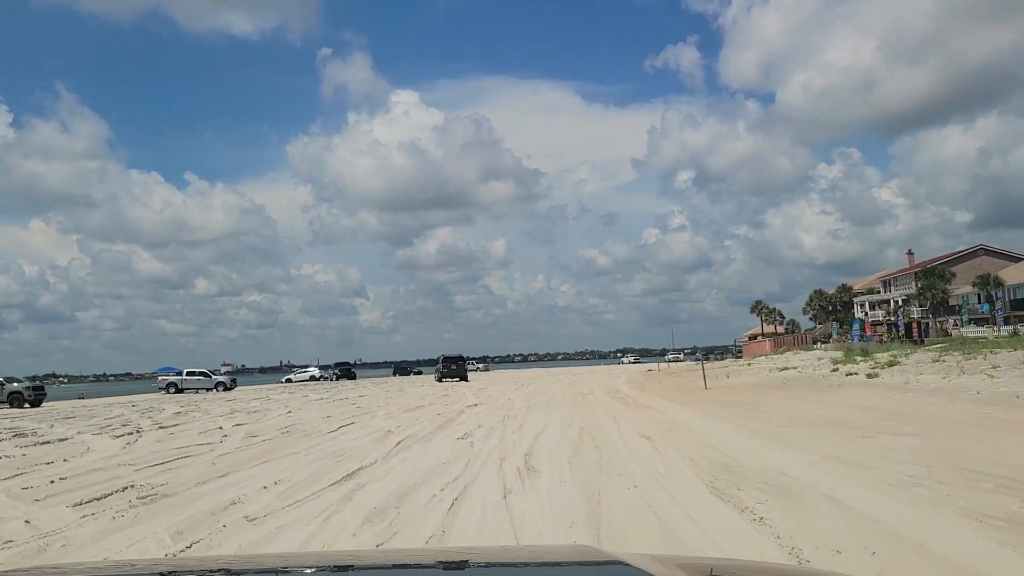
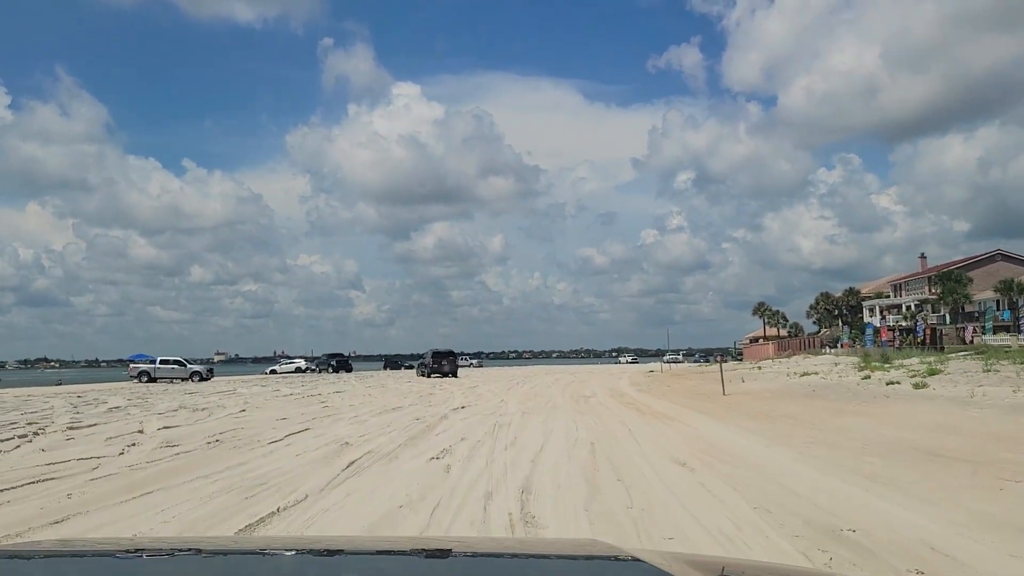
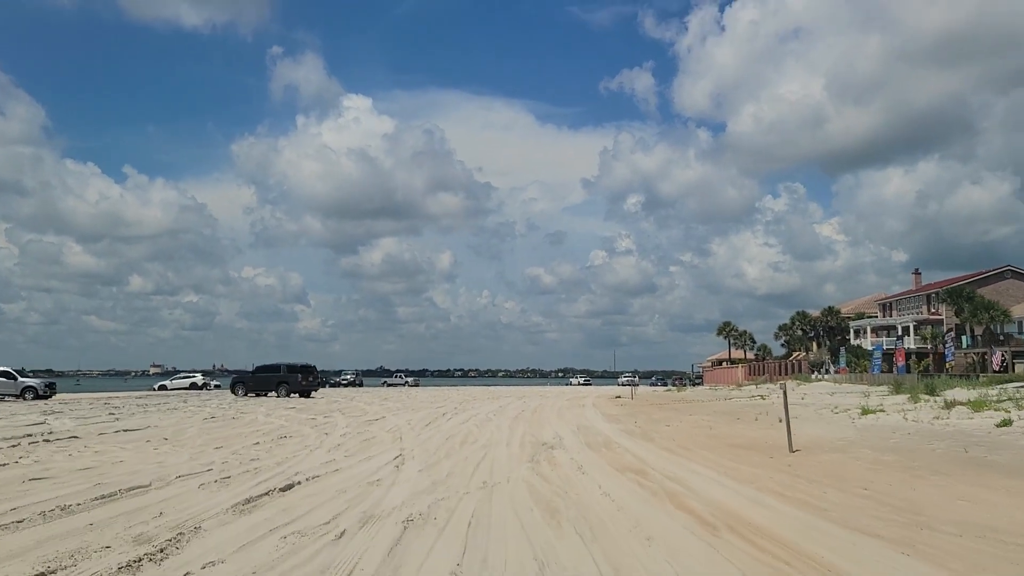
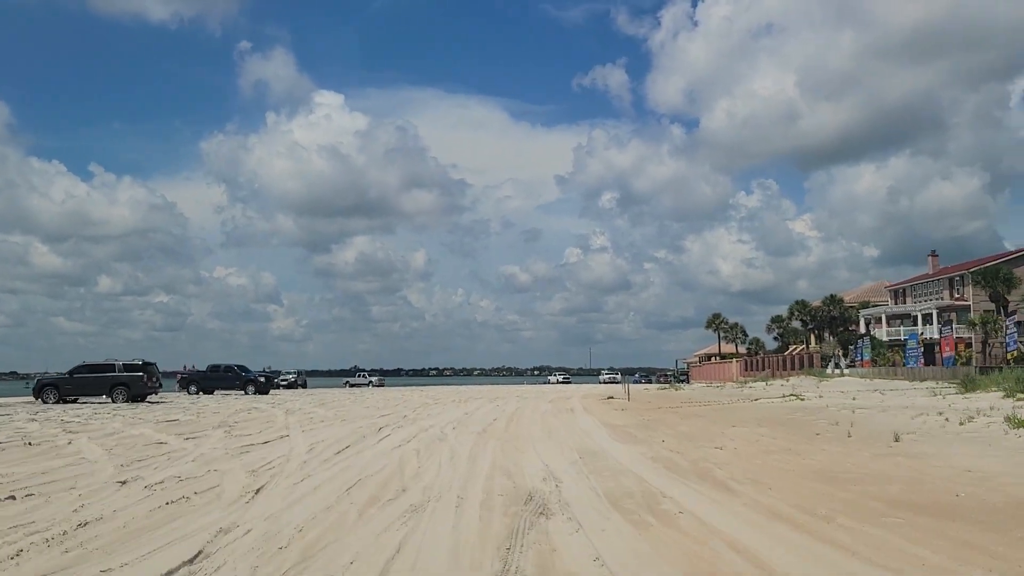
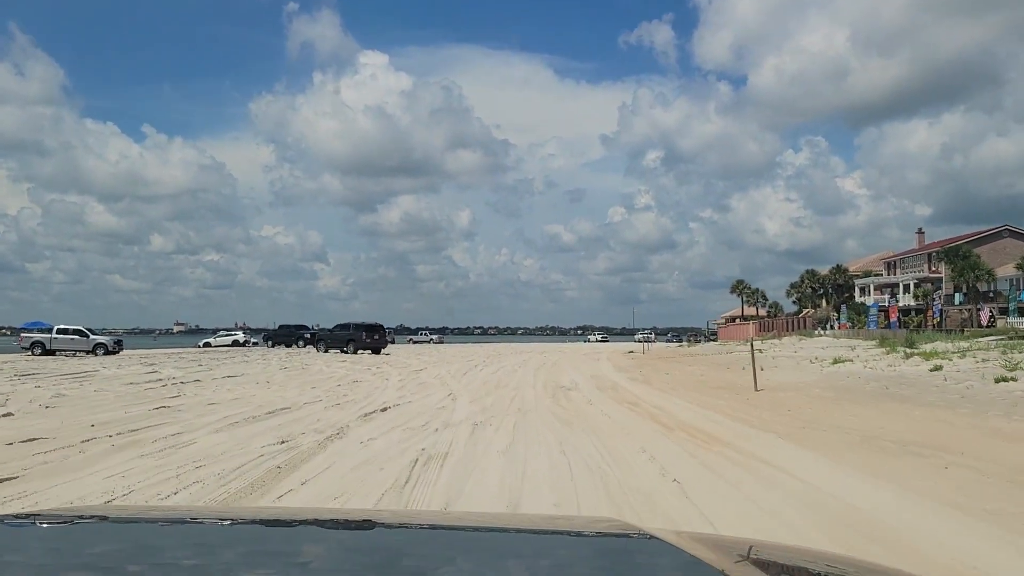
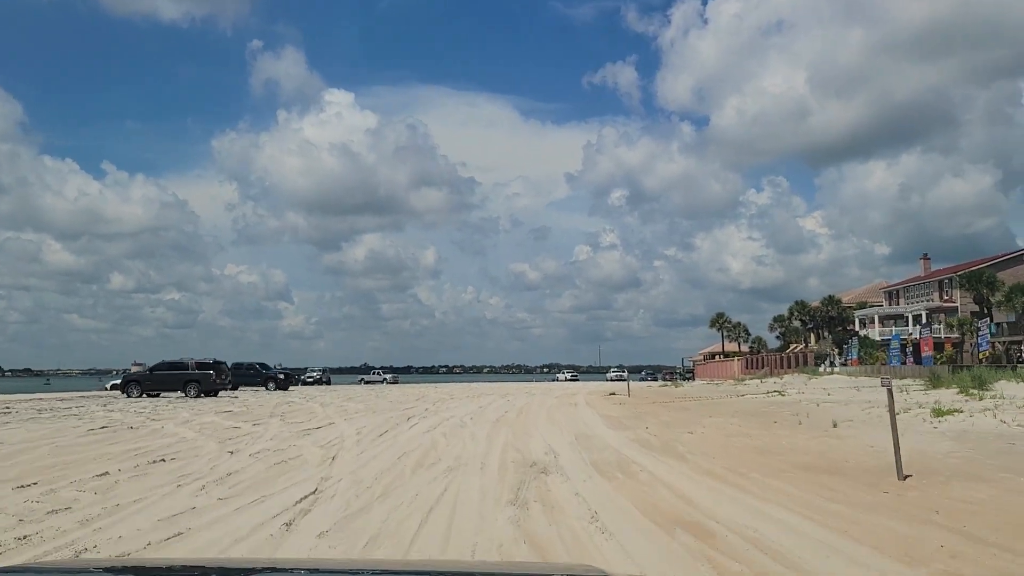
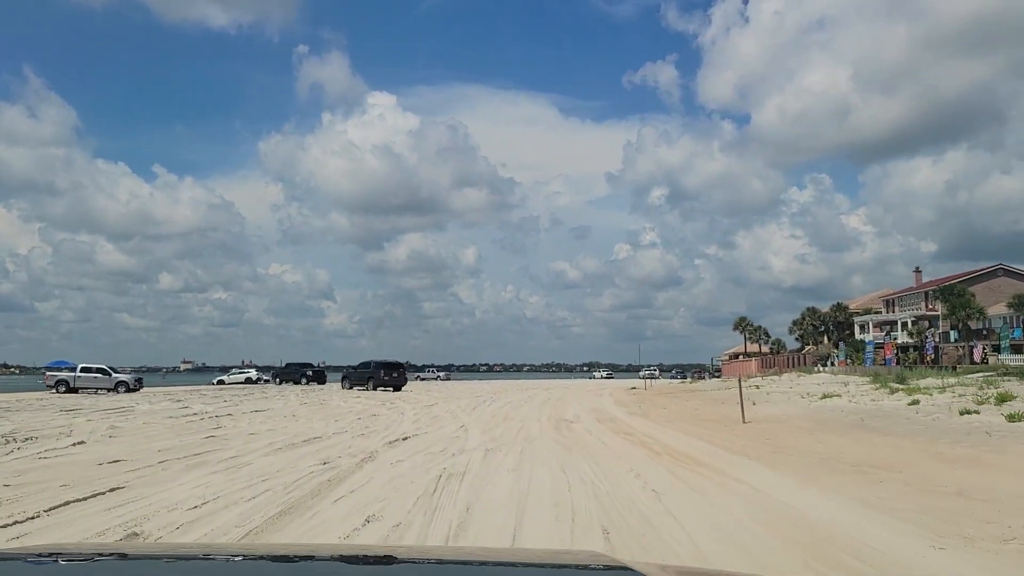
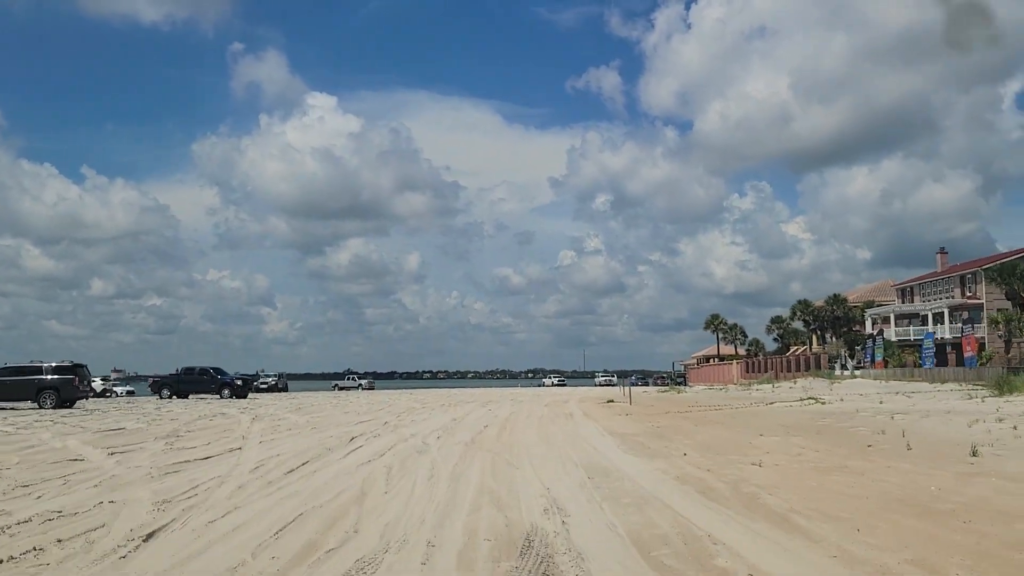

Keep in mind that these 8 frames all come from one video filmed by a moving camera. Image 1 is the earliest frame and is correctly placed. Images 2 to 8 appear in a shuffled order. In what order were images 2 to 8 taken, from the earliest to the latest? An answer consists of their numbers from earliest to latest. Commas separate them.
2, 7, 5, 3, 6, 4, 8
